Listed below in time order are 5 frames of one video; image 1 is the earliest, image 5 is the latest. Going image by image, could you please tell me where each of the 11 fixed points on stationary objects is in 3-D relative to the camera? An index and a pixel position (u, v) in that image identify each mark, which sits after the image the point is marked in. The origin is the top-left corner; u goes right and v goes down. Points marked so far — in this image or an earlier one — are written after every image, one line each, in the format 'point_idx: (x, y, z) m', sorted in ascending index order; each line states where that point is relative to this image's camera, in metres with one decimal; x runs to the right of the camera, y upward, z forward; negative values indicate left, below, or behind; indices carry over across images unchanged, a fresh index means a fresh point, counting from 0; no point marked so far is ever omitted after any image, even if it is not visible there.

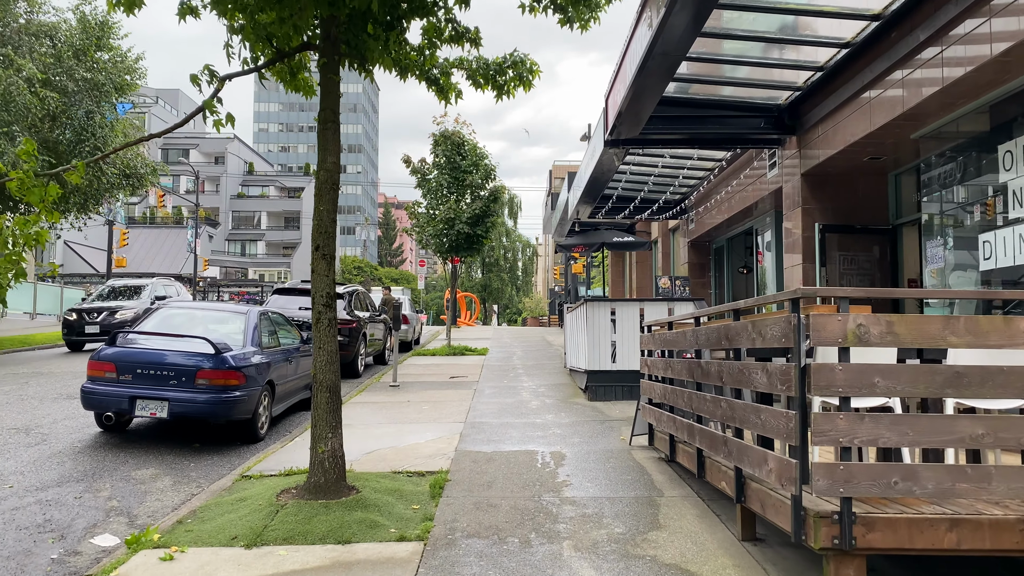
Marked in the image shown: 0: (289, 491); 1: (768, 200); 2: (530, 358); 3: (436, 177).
0: (-1.4, -1.3, +5.5) m
1: (+2.8, +1.0, +9.7) m
2: (+0.3, -1.2, +15.6) m
3: (-1.5, +2.2, +17.7) m
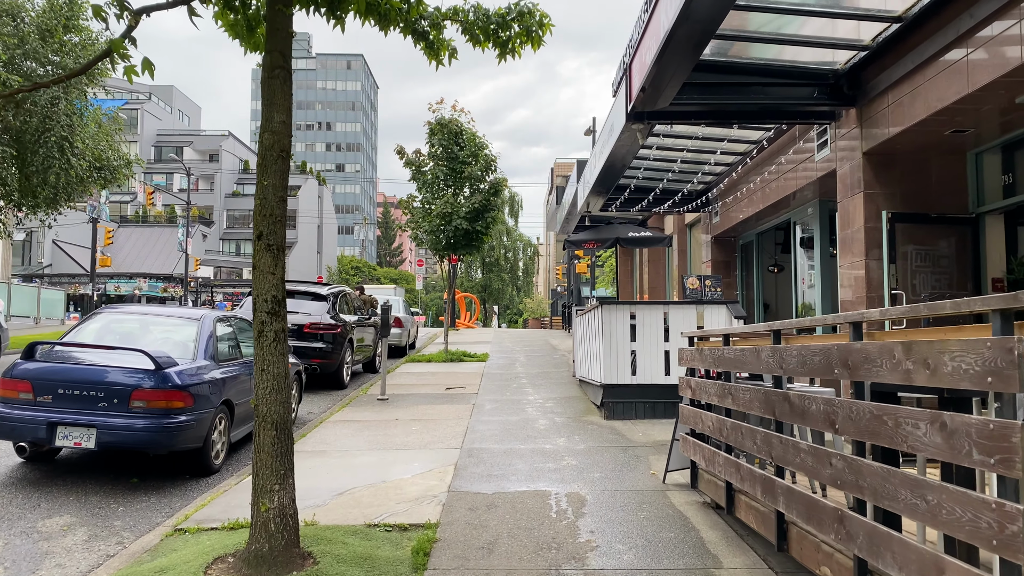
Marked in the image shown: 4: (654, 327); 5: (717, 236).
0: (-1.3, -1.3, +4.1) m
1: (+2.9, +1.0, +8.4) m
2: (+0.4, -1.2, +14.3) m
3: (-1.5, +2.2, +16.3) m
4: (+1.4, -0.4, +8.5) m
5: (+2.7, +0.7, +11.7) m
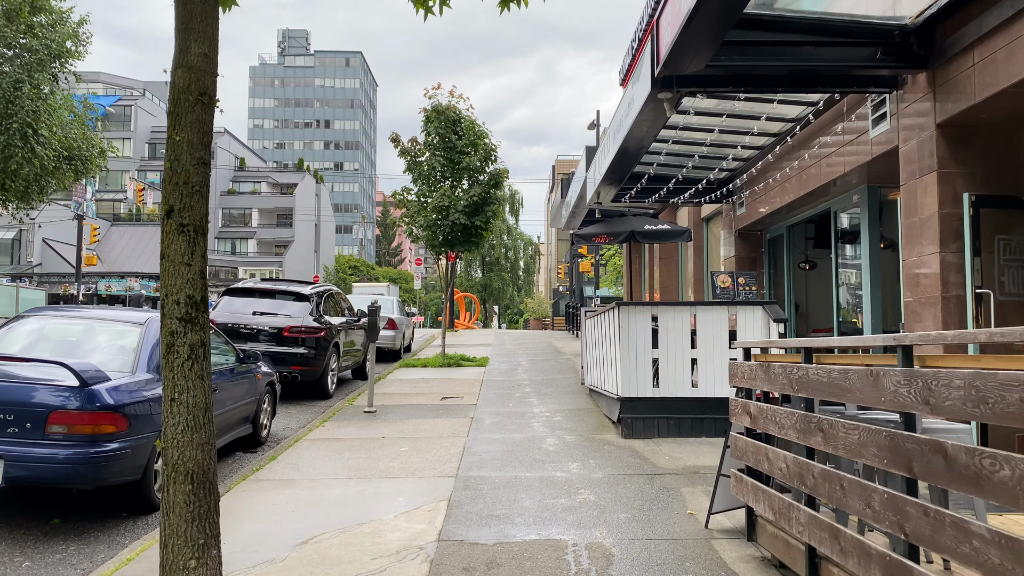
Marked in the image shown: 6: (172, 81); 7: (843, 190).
0: (-1.3, -1.3, +3.0) m
1: (+2.9, +1.0, +7.3) m
2: (+0.4, -1.2, +13.1) m
3: (-1.4, +2.2, +15.2) m
4: (+1.4, -0.4, +7.4) m
5: (+2.7, +0.7, +10.6) m
6: (-1.1, +0.7, +2.9) m
7: (+3.0, +0.9, +8.2) m
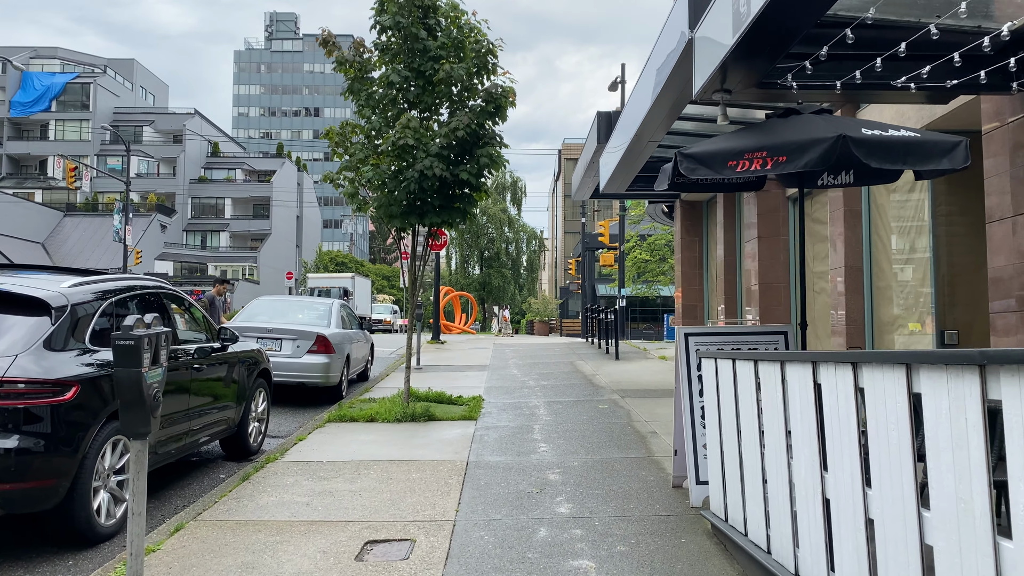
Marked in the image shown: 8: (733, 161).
0: (-1.2, -1.2, -3.0) m
1: (+3.0, +1.0, +1.3) m
2: (+0.5, -1.2, +7.1) m
3: (-1.4, +2.2, +9.2) m
4: (+1.5, -0.3, +1.4) m
5: (+2.8, +0.7, +4.6) m
6: (-1.0, +0.7, -3.1) m
7: (+3.1, +0.9, +2.2) m
8: (+1.0, +0.6, +4.2) m
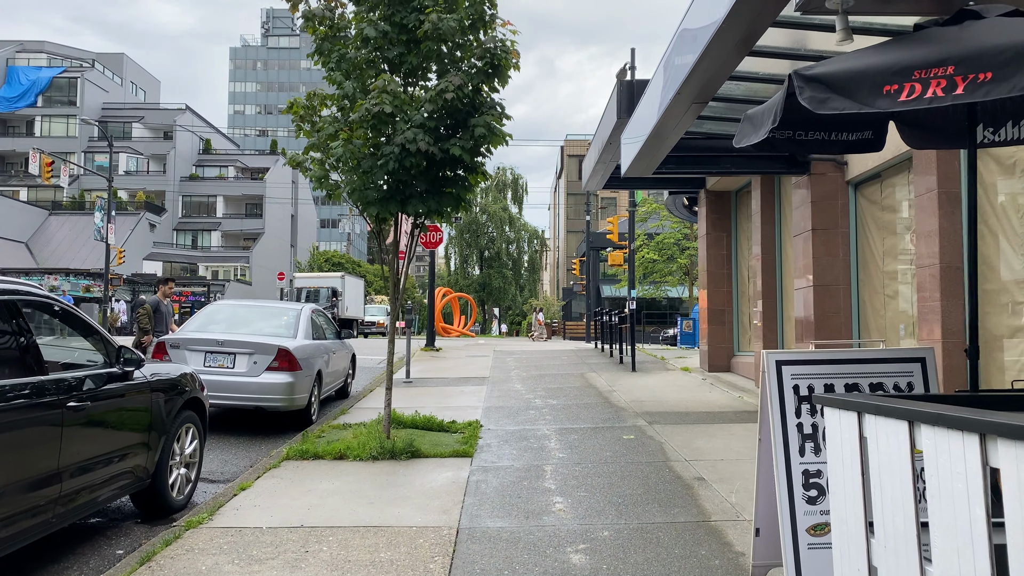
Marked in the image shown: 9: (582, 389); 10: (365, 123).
0: (-1.2, -1.3, -4.6) m
1: (+3.0, +1.0, -0.4) m
2: (+0.5, -1.2, +5.5) m
3: (-1.3, +2.2, +7.6) m
4: (+1.5, -0.4, -0.3) m
5: (+2.9, +0.7, +3.0) m
6: (-1.0, +0.7, -4.8) m
7: (+3.2, +0.9, +0.5) m
8: (+1.1, +0.6, +2.5) m
9: (+0.8, -1.2, +10.5) m
10: (-1.2, +1.4, +7.3) m
